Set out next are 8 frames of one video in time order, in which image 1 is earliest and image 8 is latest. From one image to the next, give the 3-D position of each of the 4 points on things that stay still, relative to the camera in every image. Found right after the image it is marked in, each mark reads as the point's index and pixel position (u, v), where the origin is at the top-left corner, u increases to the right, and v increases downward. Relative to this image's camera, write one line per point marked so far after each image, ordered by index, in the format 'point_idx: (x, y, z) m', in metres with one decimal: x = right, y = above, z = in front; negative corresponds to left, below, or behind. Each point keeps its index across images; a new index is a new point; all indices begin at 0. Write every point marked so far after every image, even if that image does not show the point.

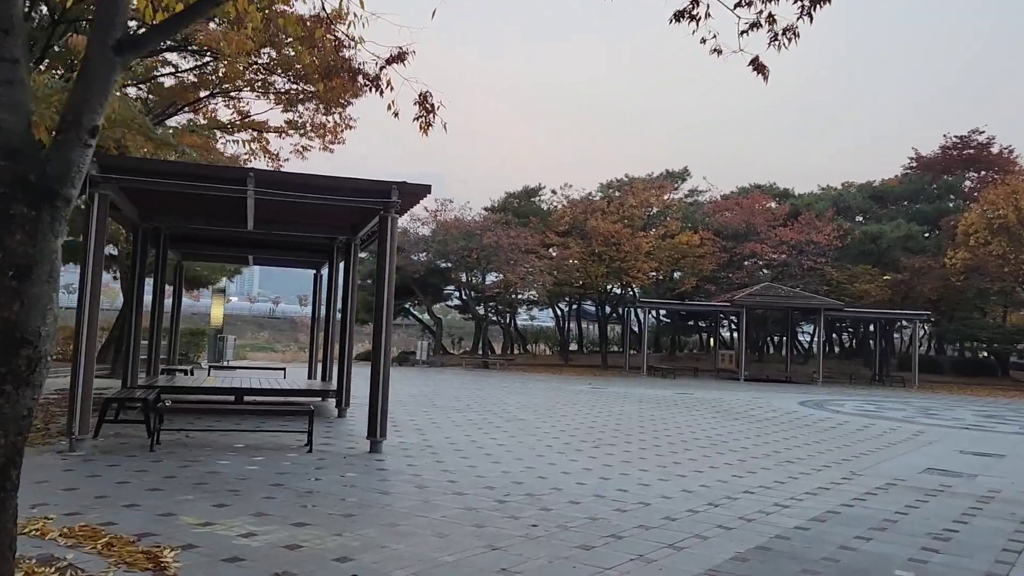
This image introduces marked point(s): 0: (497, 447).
0: (-0.2, -1.8, +9.2) m
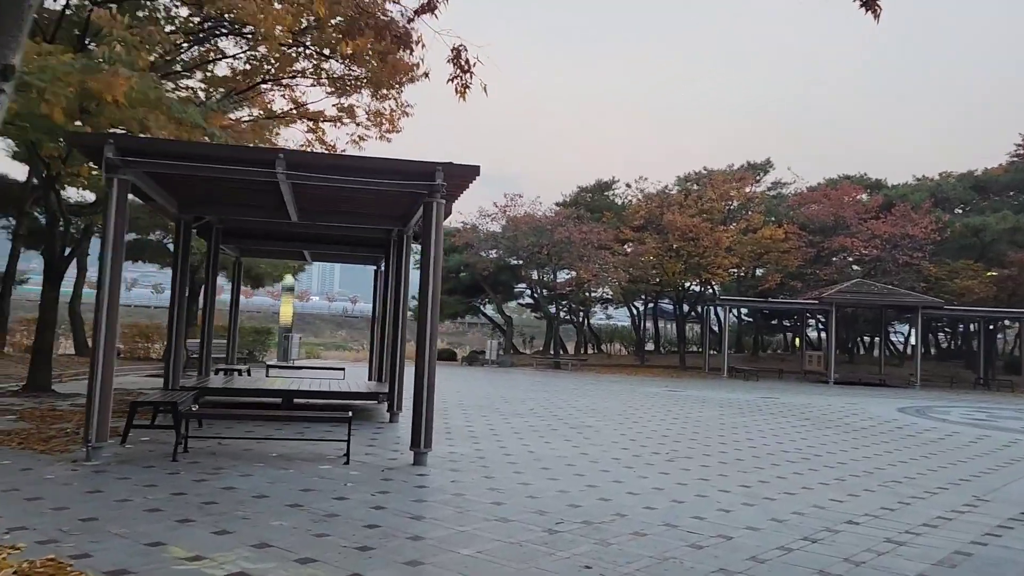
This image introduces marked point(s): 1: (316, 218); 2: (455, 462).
0: (+0.4, -1.7, +8.2) m
1: (-2.2, +0.8, +9.4) m
2: (-0.5, -1.6, +7.6) m
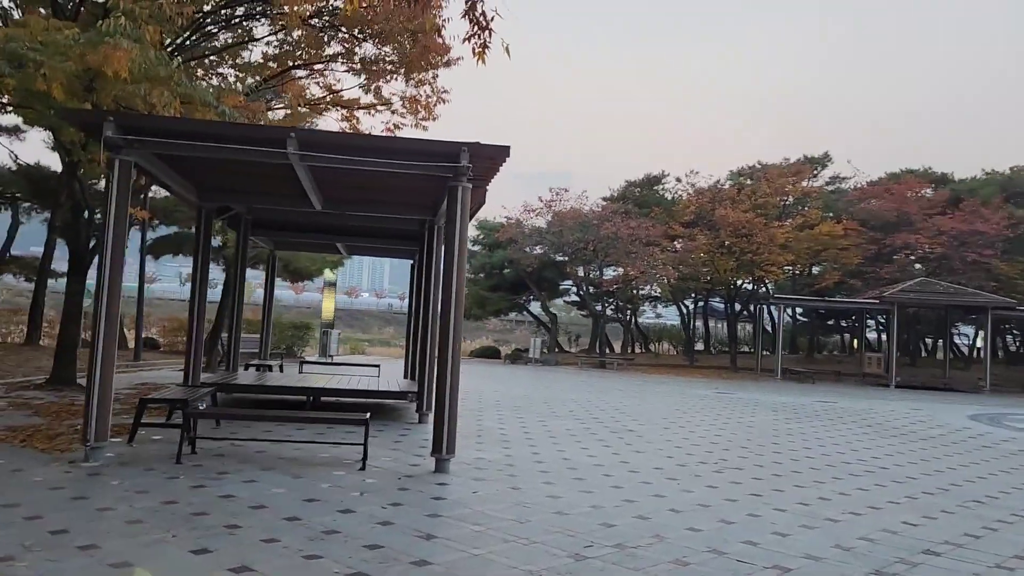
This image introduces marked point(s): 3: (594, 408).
0: (+0.7, -1.6, +7.6) m
1: (-1.8, +0.9, +8.9) m
2: (-0.3, -1.5, +7.0) m
3: (+1.5, -2.1, +14.5) m
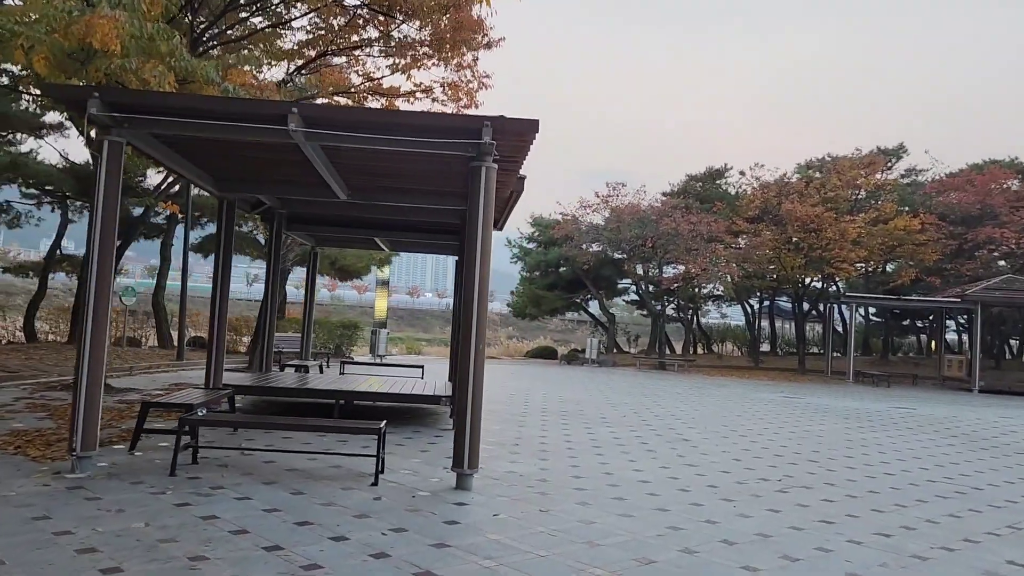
0: (+1.0, -1.6, +6.8) m
1: (-1.4, +0.9, +8.3) m
2: (0.0, -1.5, +6.3) m
3: (+2.3, -2.0, +13.6) m
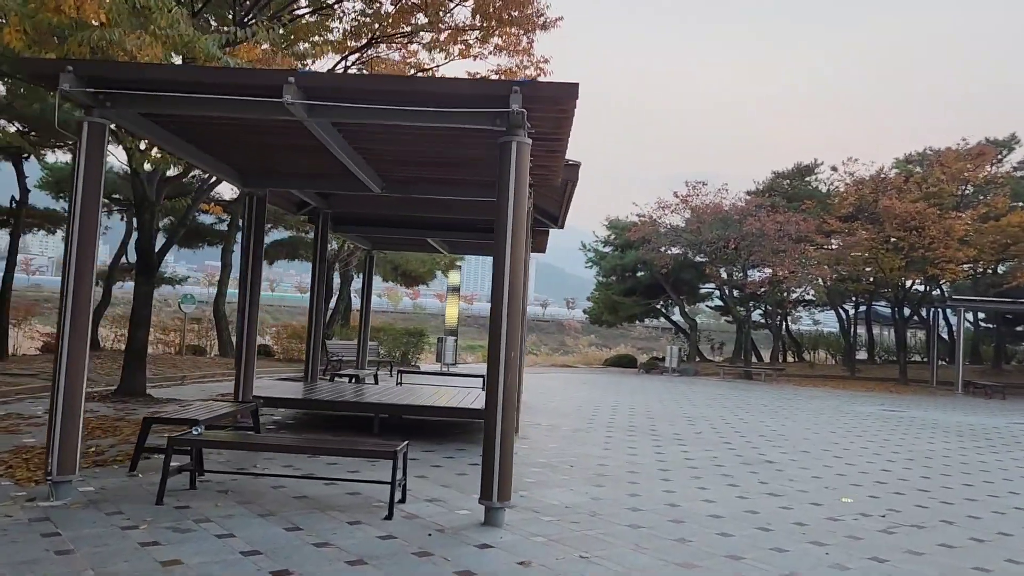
0: (+1.4, -1.6, +5.7) m
1: (-1.0, +0.9, +7.5) m
2: (+0.3, -1.5, +5.3) m
3: (+3.3, -2.1, +12.4) m
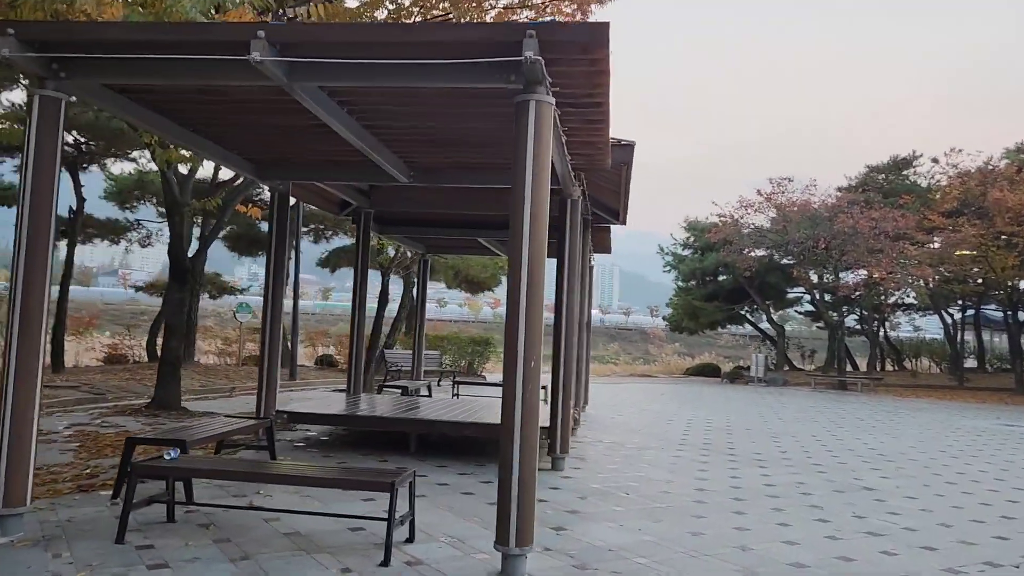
0: (+1.6, -1.5, +4.6) m
1: (-0.6, +0.9, +6.7) m
2: (+0.4, -1.4, +4.3) m
3: (+4.2, -2.1, +11.0) m
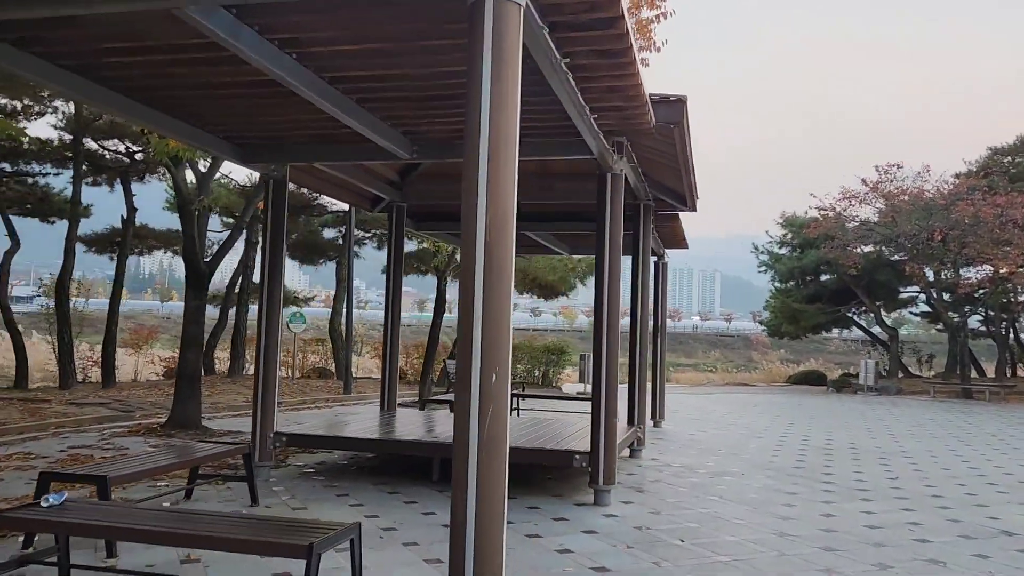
0: (+1.5, -1.5, +3.2) m
1: (-0.4, +0.9, +5.5) m
2: (+0.4, -1.4, +3.1) m
3: (+4.9, -2.0, +9.3) m
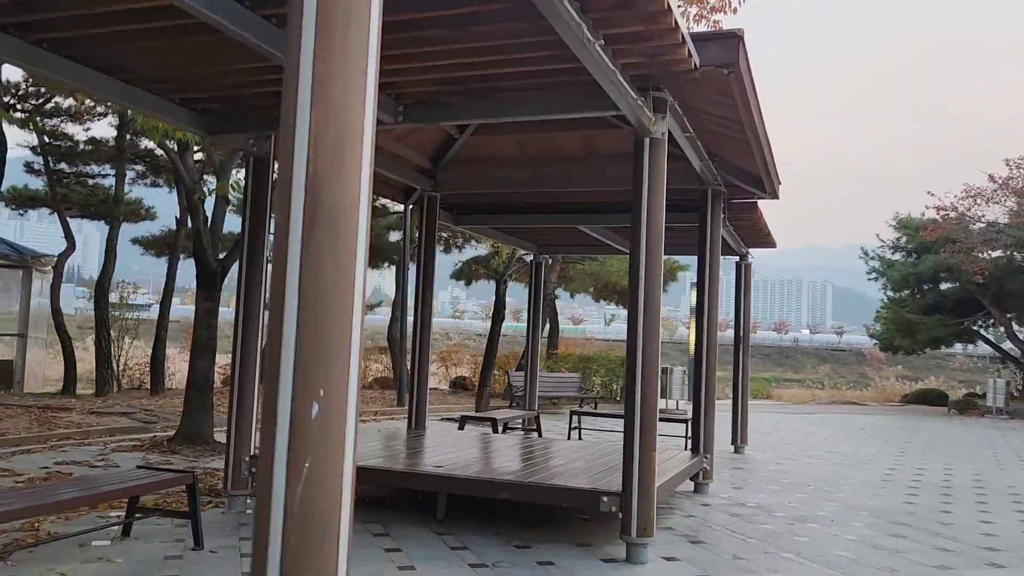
0: (+1.3, -1.4, +1.9) m
1: (-0.4, +1.0, +4.5) m
2: (+0.1, -1.3, +1.9) m
3: (+5.3, -2.0, +7.5) m
